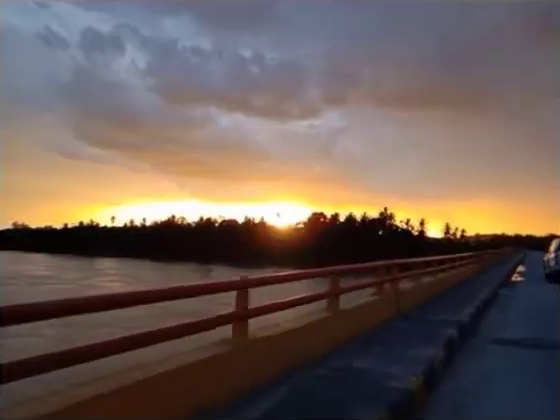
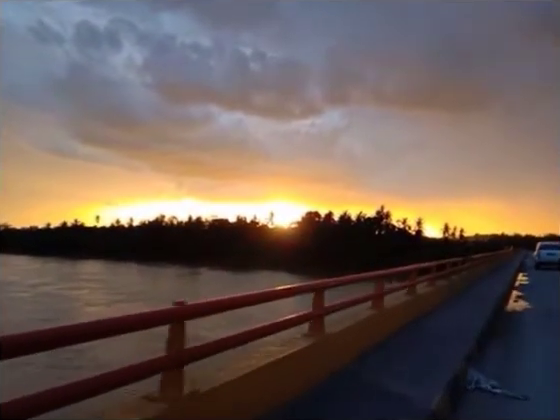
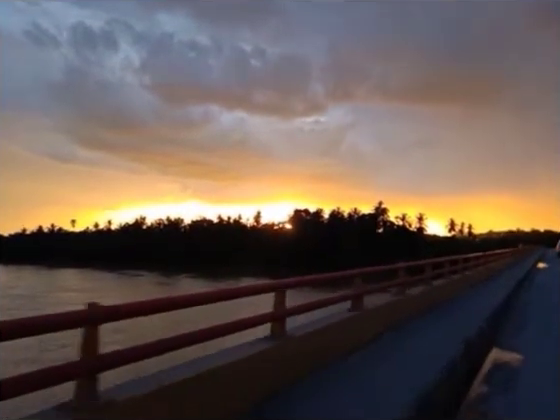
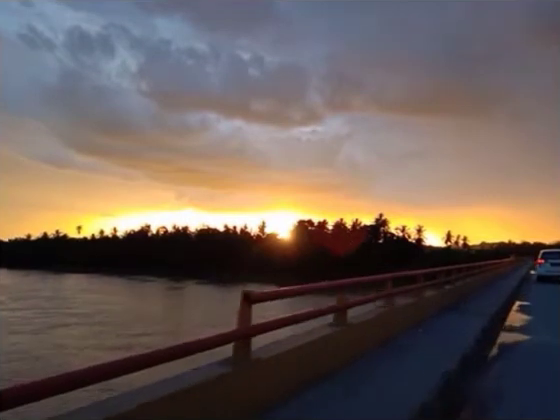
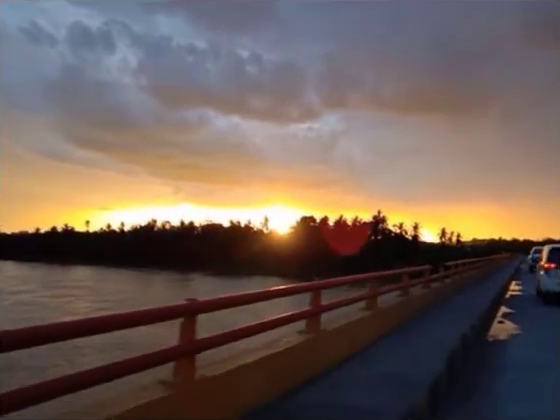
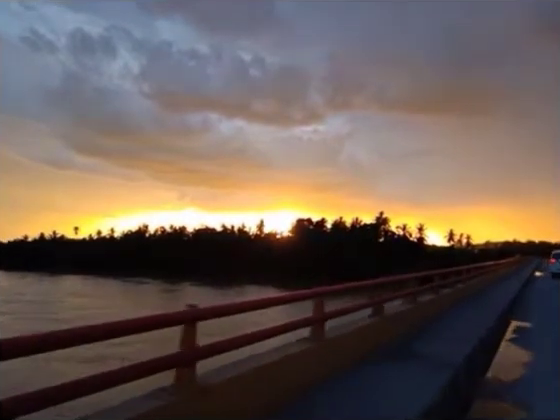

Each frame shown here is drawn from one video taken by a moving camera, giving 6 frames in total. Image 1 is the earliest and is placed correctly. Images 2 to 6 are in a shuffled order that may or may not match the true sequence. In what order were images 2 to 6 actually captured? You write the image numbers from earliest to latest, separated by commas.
2, 5, 4, 6, 3
